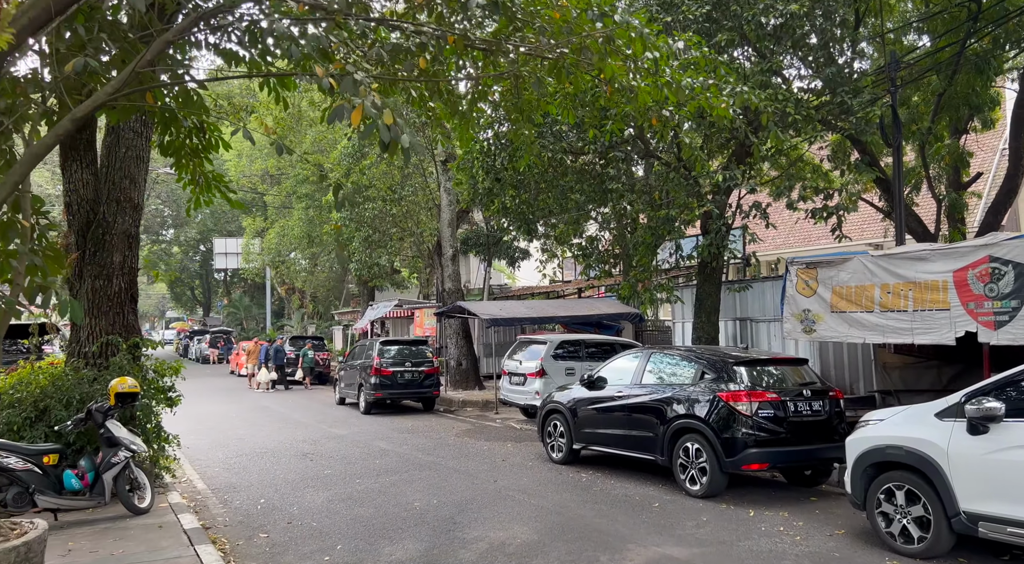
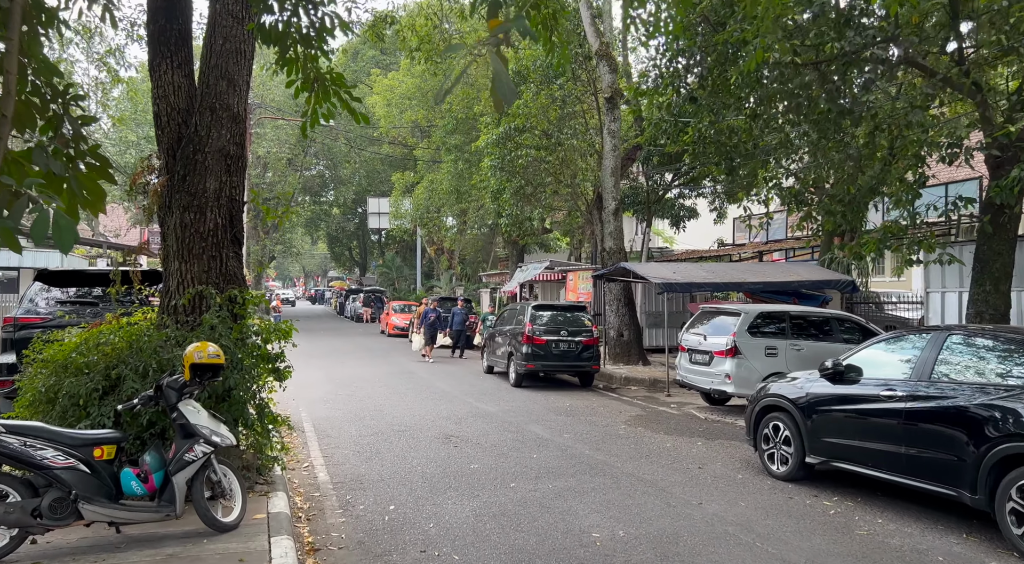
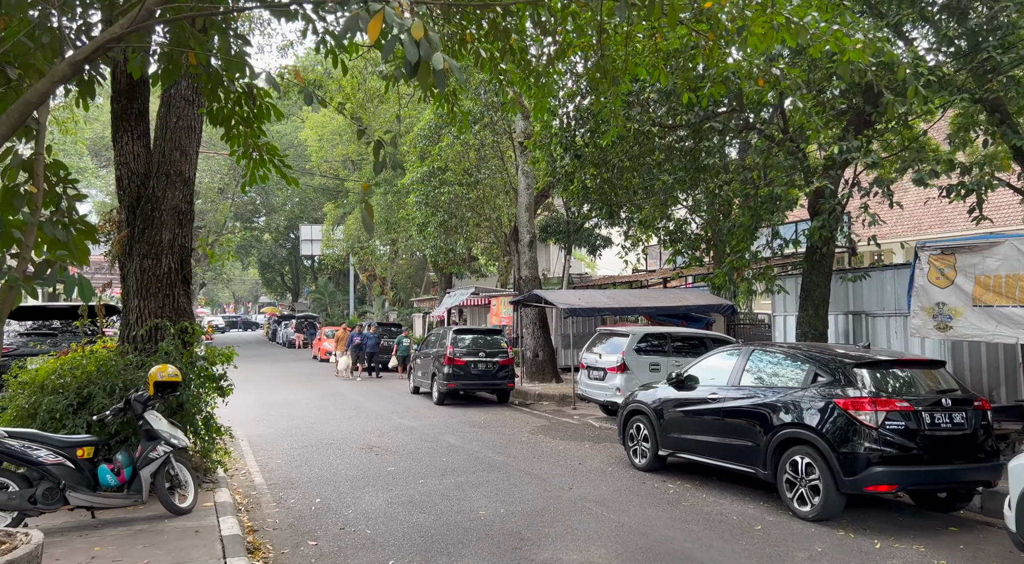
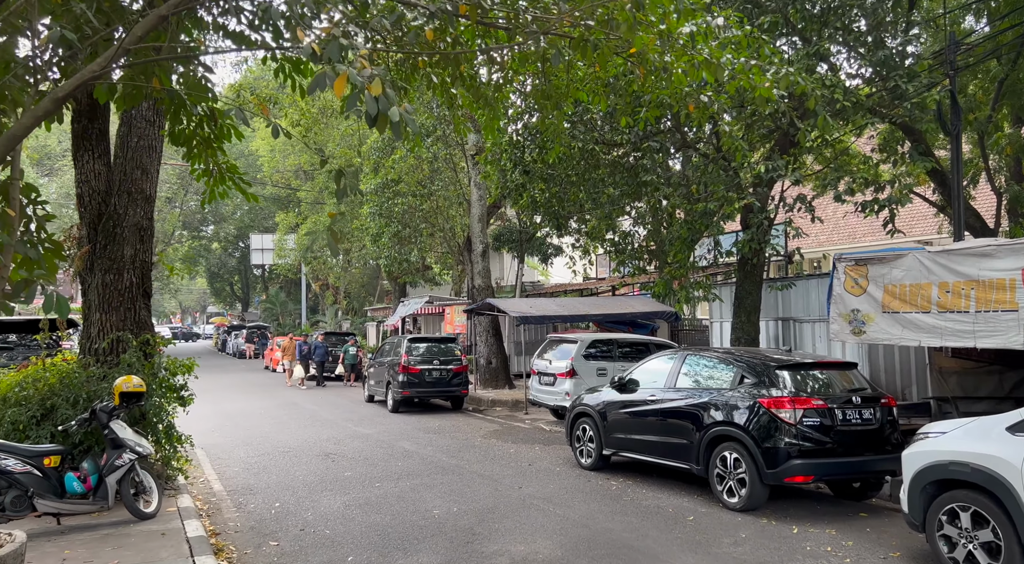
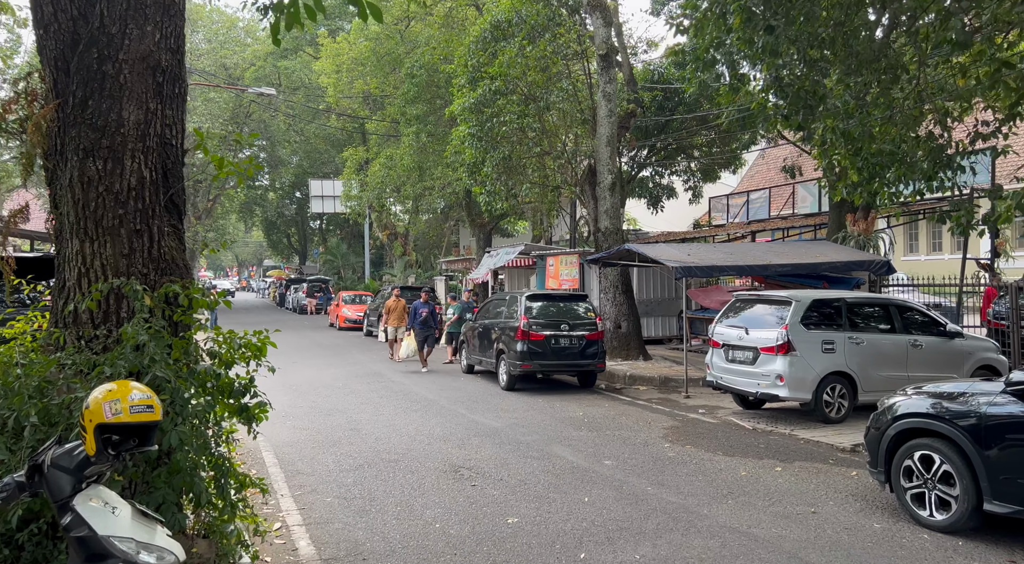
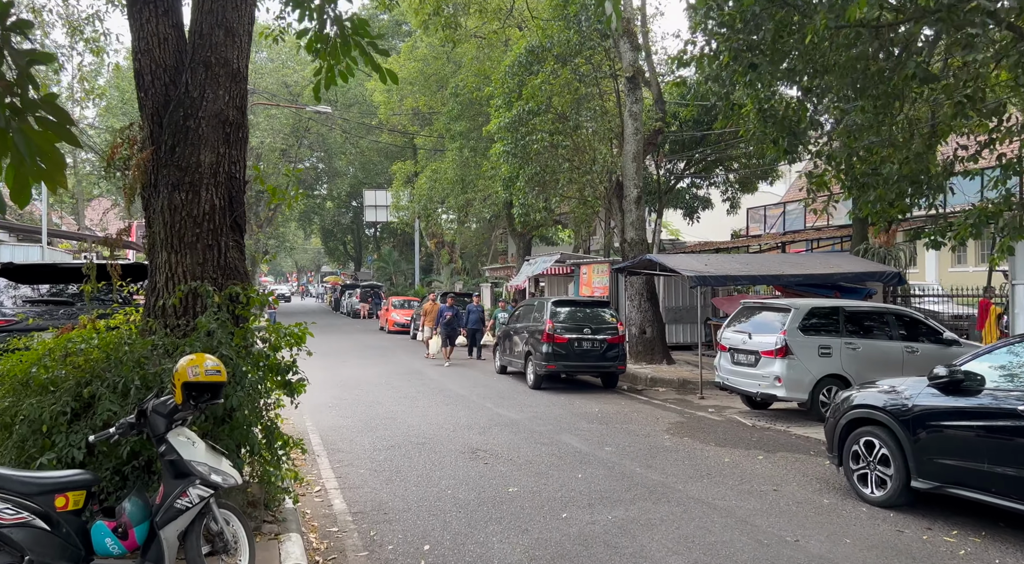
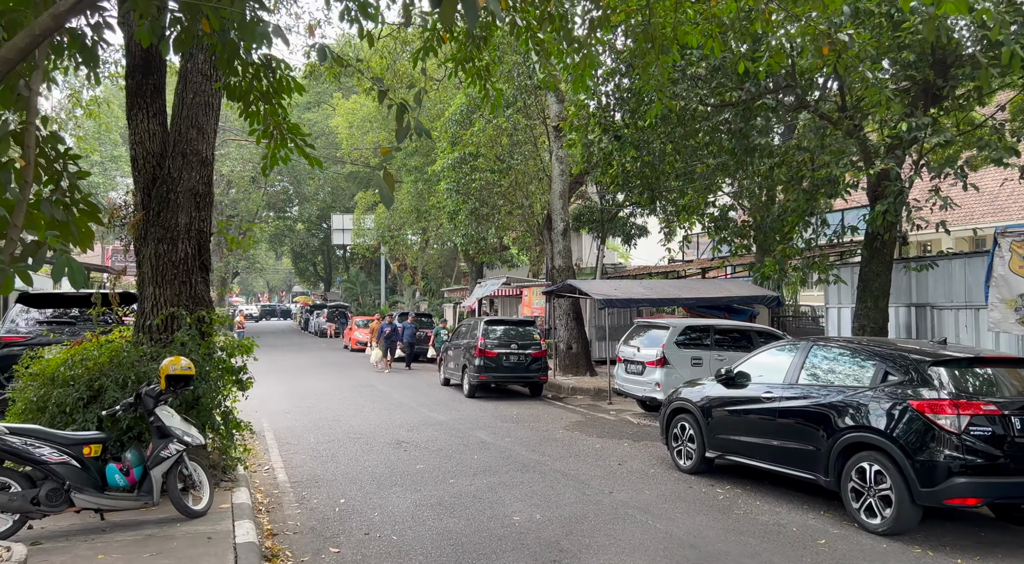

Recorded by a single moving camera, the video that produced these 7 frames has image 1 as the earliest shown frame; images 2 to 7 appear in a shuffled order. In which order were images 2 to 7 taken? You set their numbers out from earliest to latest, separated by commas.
4, 3, 7, 2, 6, 5
